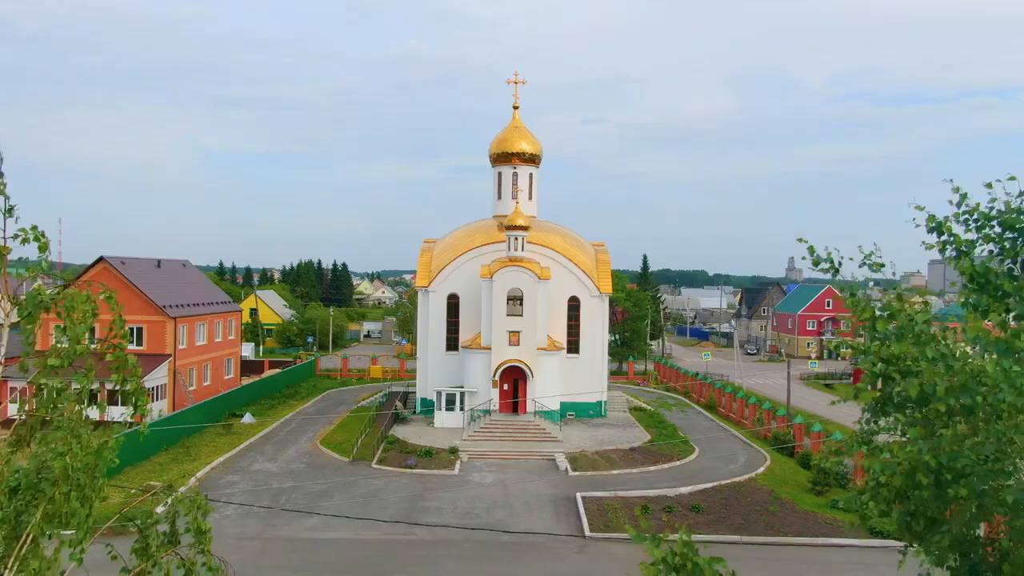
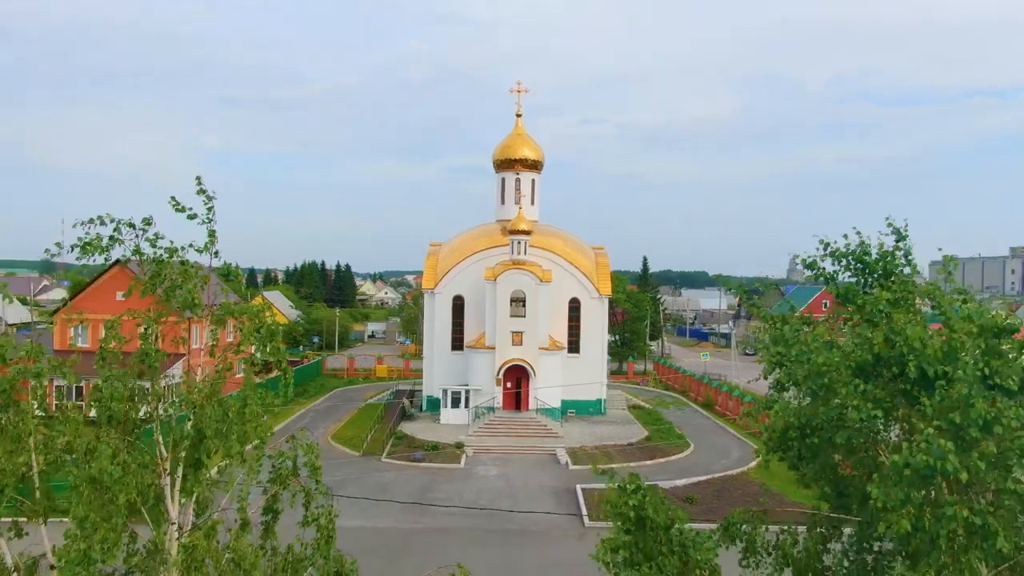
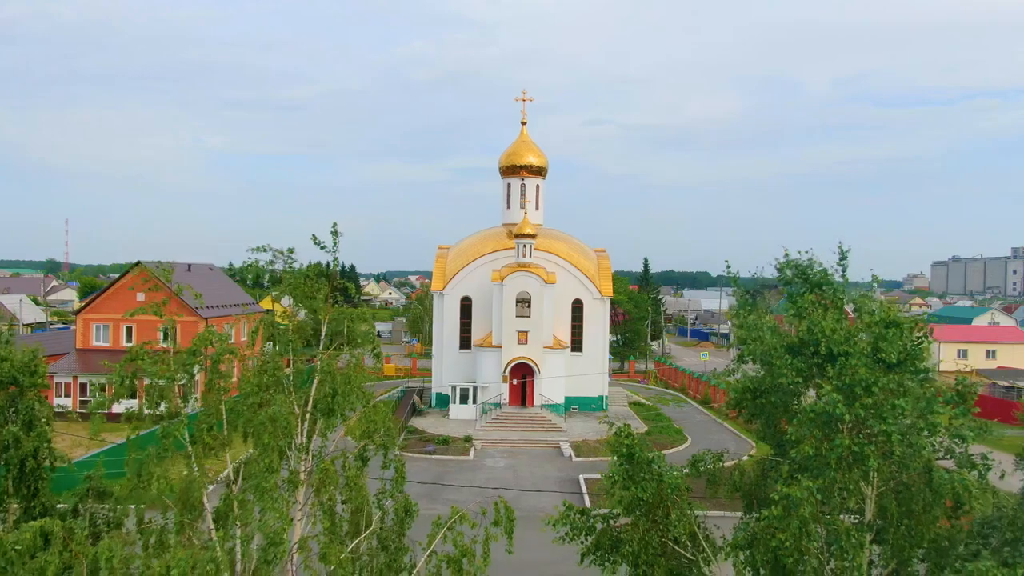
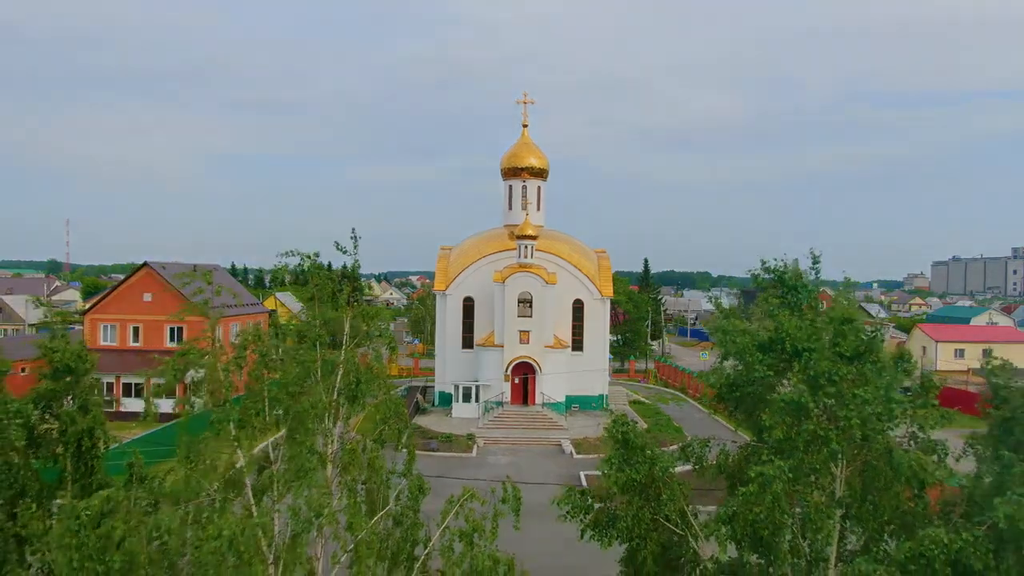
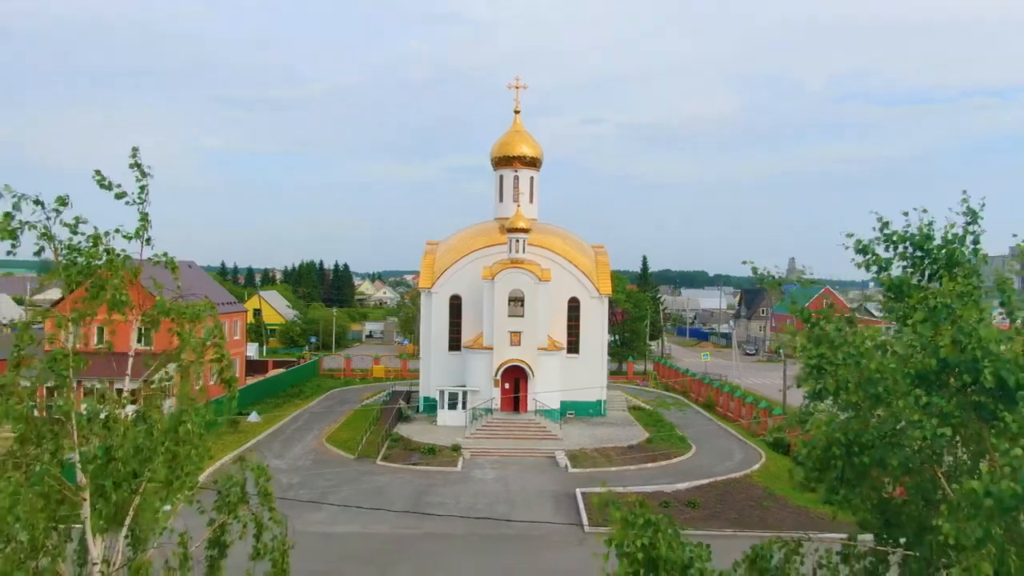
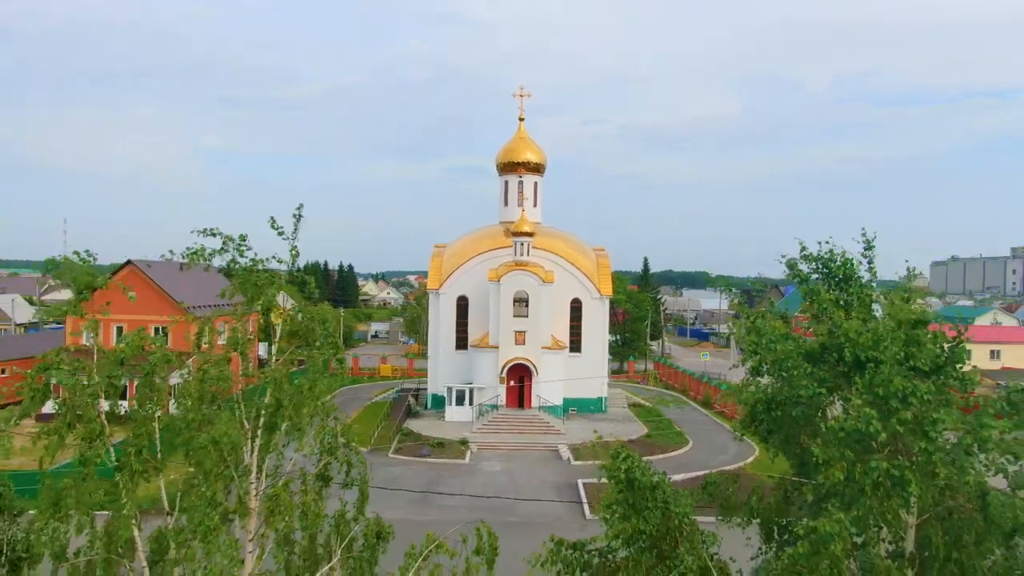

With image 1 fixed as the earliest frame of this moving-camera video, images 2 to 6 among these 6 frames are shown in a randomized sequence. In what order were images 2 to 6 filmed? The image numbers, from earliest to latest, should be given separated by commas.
5, 2, 6, 3, 4
